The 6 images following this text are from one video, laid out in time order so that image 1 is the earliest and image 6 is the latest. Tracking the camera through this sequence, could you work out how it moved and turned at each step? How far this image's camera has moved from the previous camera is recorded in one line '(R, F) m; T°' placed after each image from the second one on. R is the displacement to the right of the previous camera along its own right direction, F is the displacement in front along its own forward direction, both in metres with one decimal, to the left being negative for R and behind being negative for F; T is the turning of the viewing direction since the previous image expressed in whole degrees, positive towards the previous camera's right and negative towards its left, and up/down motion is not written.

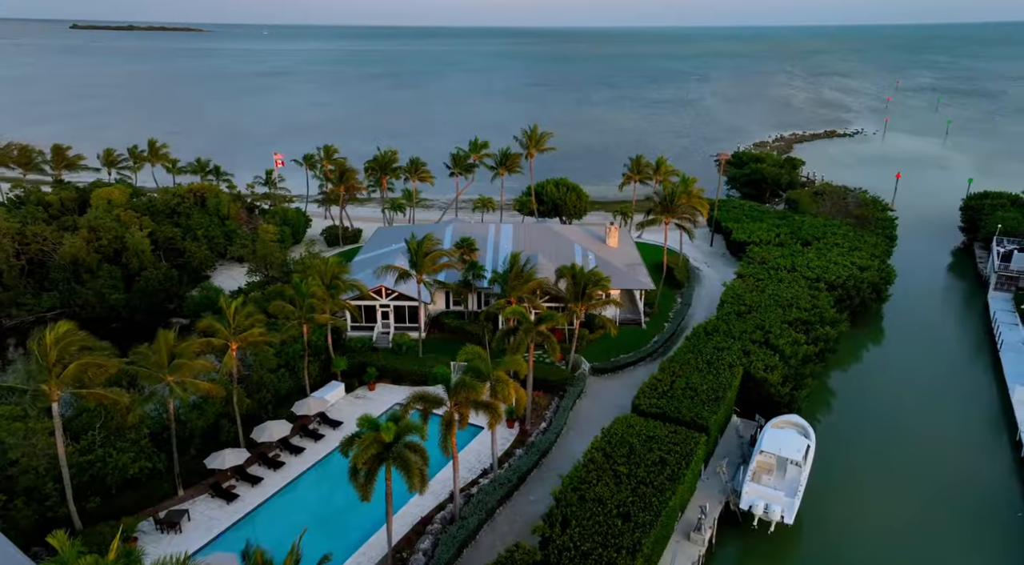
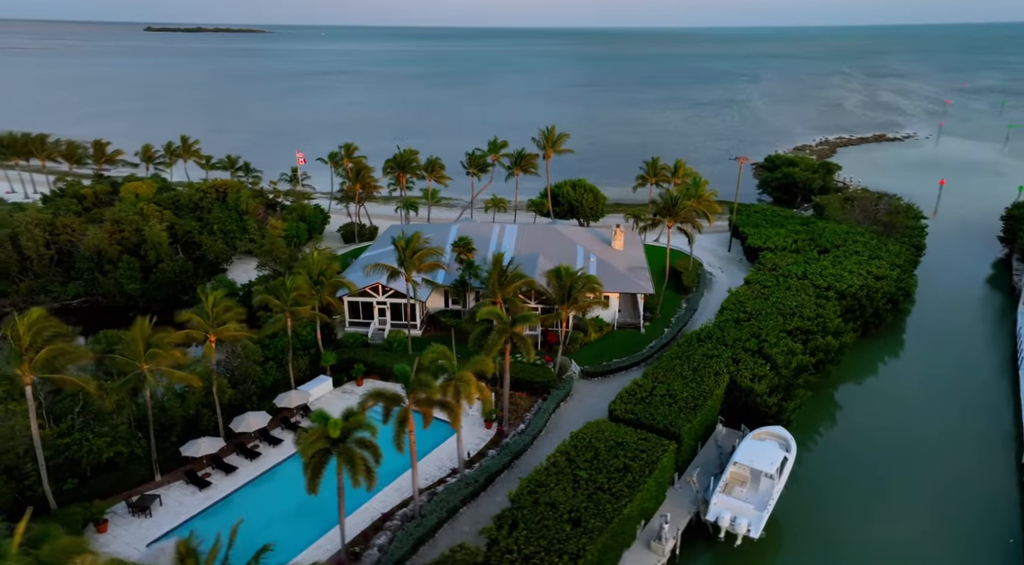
(+3.1, +0.1) m; -4°
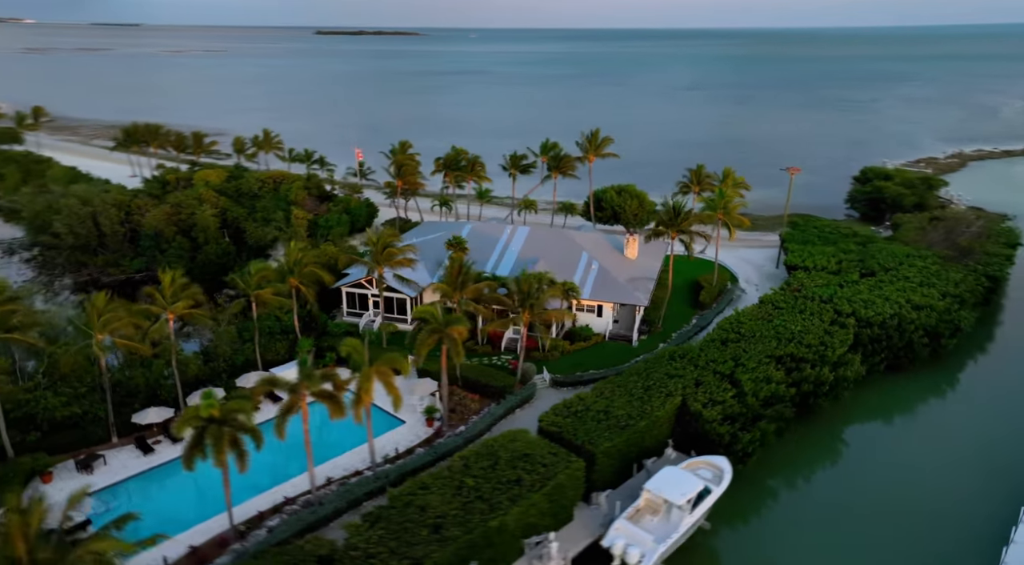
(+8.2, +1.2) m; -11°
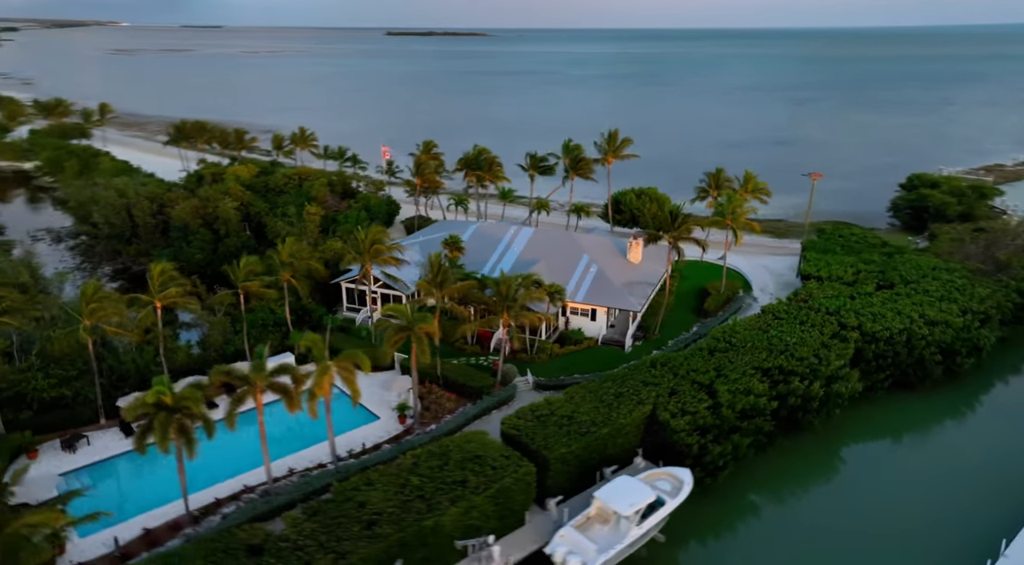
(+3.9, +0.4) m; -5°
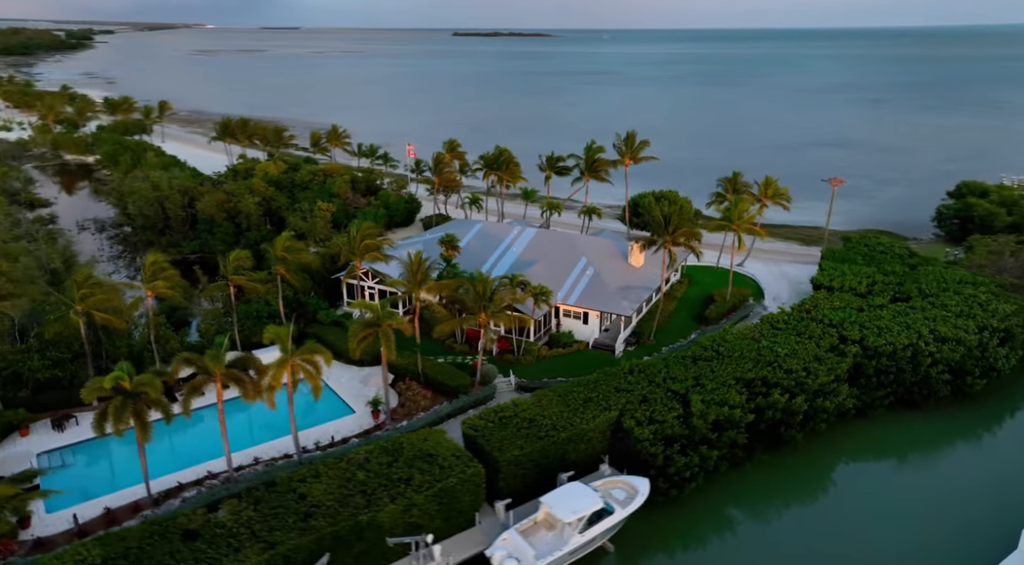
(+3.8, +0.4) m; -5°
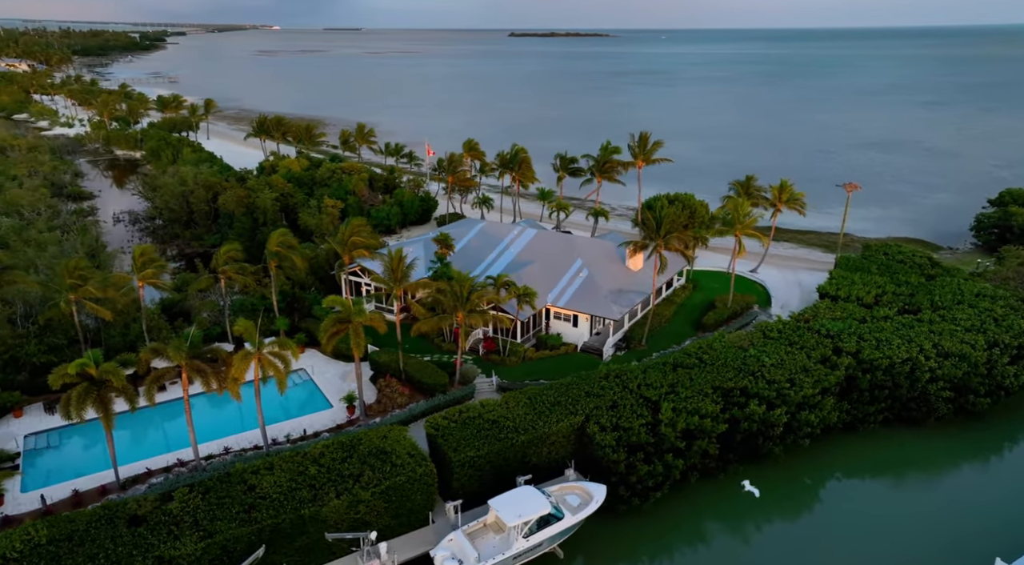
(+3.4, +0.4) m; -4°
